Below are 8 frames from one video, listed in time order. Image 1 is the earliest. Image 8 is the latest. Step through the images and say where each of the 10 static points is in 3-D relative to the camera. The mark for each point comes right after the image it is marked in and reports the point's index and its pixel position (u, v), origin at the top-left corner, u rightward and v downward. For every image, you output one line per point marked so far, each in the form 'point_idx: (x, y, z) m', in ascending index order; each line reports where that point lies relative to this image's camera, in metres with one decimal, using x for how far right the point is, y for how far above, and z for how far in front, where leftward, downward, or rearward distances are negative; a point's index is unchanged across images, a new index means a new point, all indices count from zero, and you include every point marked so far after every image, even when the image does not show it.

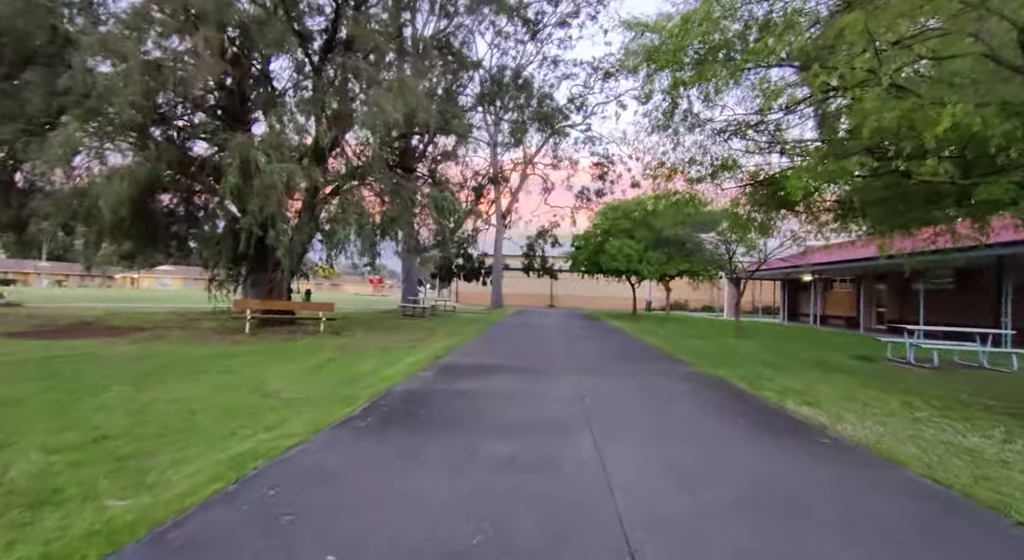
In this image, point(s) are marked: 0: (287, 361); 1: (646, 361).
0: (-5.0, -1.8, +11.7) m
1: (+3.2, -2.0, +13.1) m
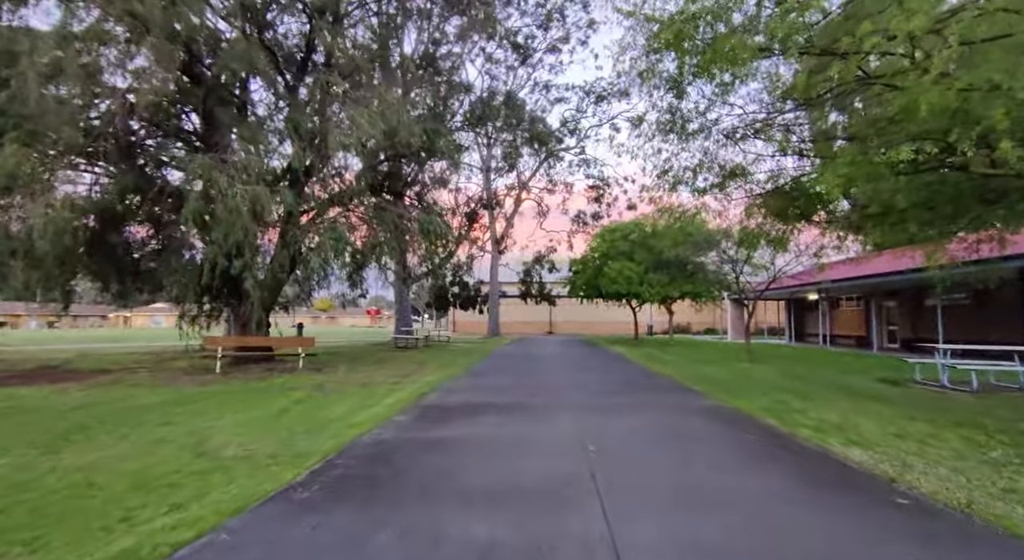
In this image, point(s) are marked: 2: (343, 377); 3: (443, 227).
0: (-5.2, -2.4, +10.3) m
1: (+3.1, -2.5, +11.7) m
2: (-4.9, -2.8, +15.3) m
3: (-2.6, +2.0, +19.2) m
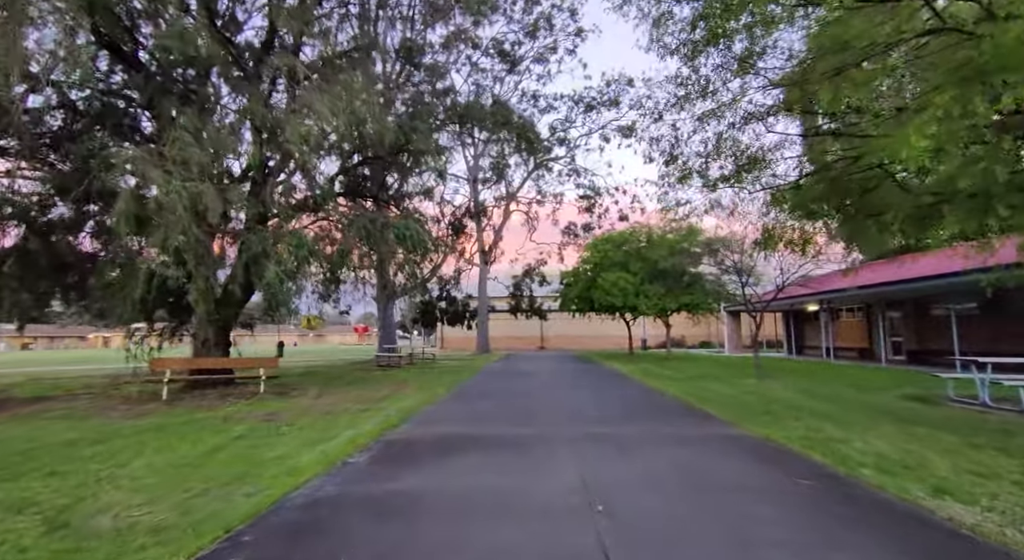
0: (-5.4, -2.6, +8.5) m
1: (+2.8, -2.6, +10.0) m
2: (-5.2, -3.1, +13.5) m
3: (-3.0, +1.5, +17.6) m
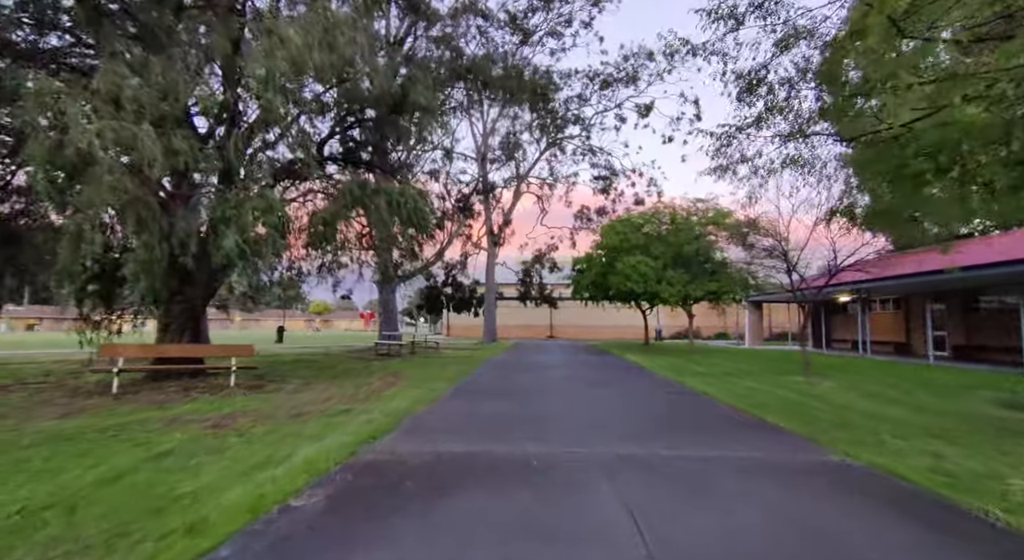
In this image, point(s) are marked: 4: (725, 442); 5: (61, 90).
0: (-5.2, -2.2, +6.4) m
1: (+3.0, -2.3, +7.7) m
2: (-4.9, -2.6, +11.3) m
3: (-2.6, +2.2, +15.3) m
4: (+3.0, -2.2, +7.3) m
5: (-7.2, +3.0, +8.5) m
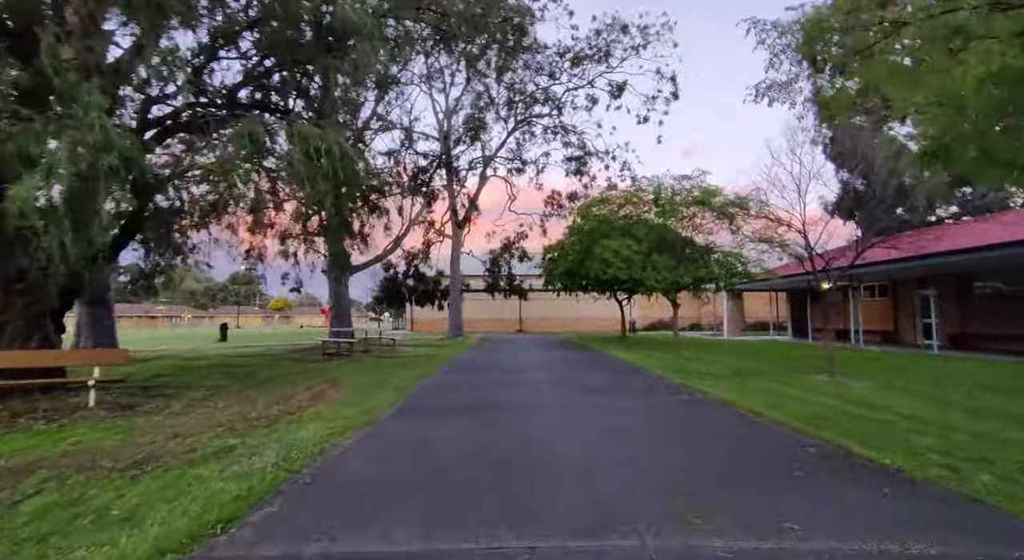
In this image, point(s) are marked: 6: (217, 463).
0: (-5.4, -1.9, +2.9) m
1: (+2.7, -1.9, +4.8) m
2: (-5.4, -2.2, +7.9) m
3: (-3.4, +2.6, +11.9) m
4: (+2.7, -1.8, +4.4) m
5: (-7.5, +3.3, +4.9) m
6: (-3.3, -2.0, +5.9) m
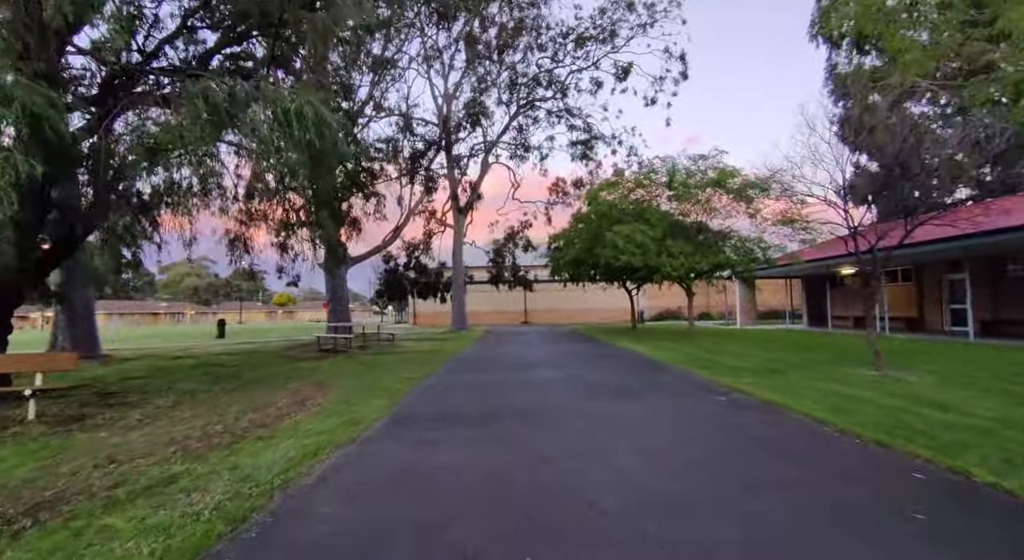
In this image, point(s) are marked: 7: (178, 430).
0: (-5.3, -1.8, +1.6) m
1: (+2.8, -1.7, +3.4) m
2: (-5.3, -2.1, +6.6) m
3: (-3.3, +2.8, +10.5) m
4: (+2.8, -1.7, +2.9) m
5: (-7.5, +3.4, +3.5) m
6: (-3.2, -1.9, +4.6) m
7: (-4.8, -2.2, +7.6) m
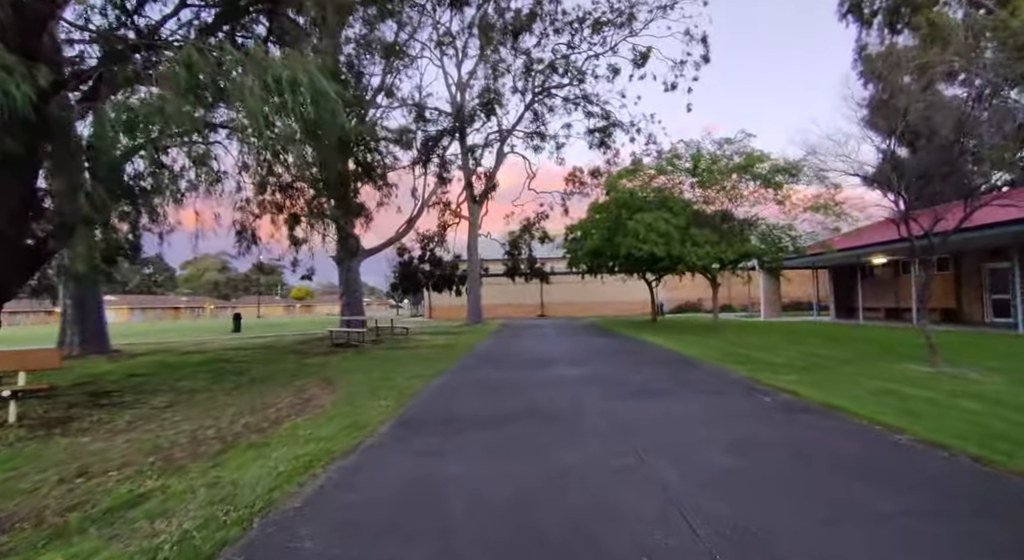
0: (-5.2, -1.8, +0.9) m
1: (+3.0, -1.6, +2.5) m
2: (-5.0, -2.0, +5.9) m
3: (-3.0, +3.0, +9.7) m
4: (+2.9, -1.5, +2.1) m
5: (-7.4, +3.4, +2.8) m
6: (-3.0, -1.8, +3.8) m
7: (-4.5, -2.0, +7.0) m
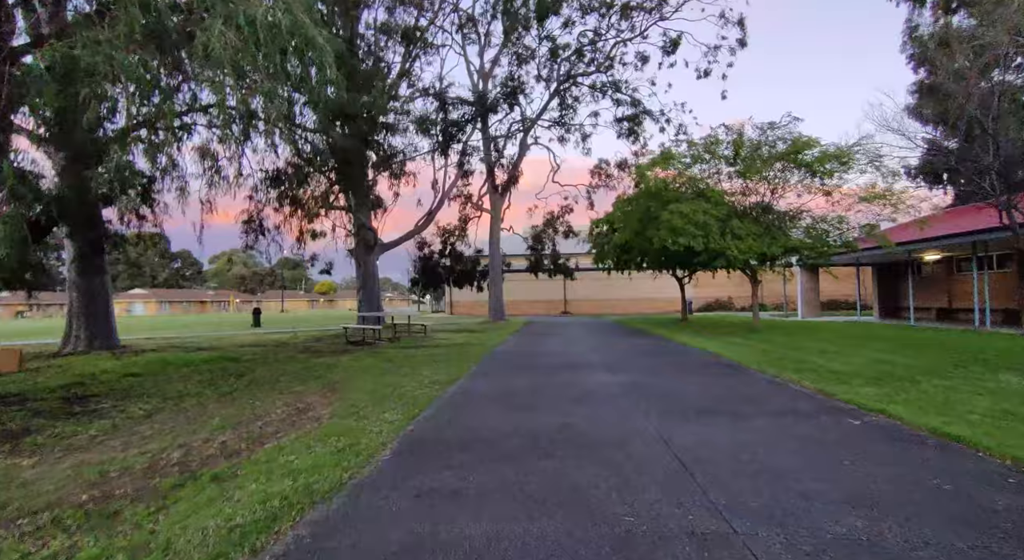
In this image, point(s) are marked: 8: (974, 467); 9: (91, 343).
0: (-5.2, -1.7, -0.2) m
1: (+3.1, -1.5, +1.1) m
2: (-4.8, -1.9, +4.8) m
3: (-2.6, +3.1, +8.5) m
4: (+3.0, -1.5, +0.6) m
5: (-7.2, +3.5, +1.8) m
6: (-2.8, -1.7, +2.6) m
7: (-4.2, -1.9, +5.8) m
8: (+4.3, -1.7, +5.1) m
9: (-14.1, -2.1, +17.7) m
